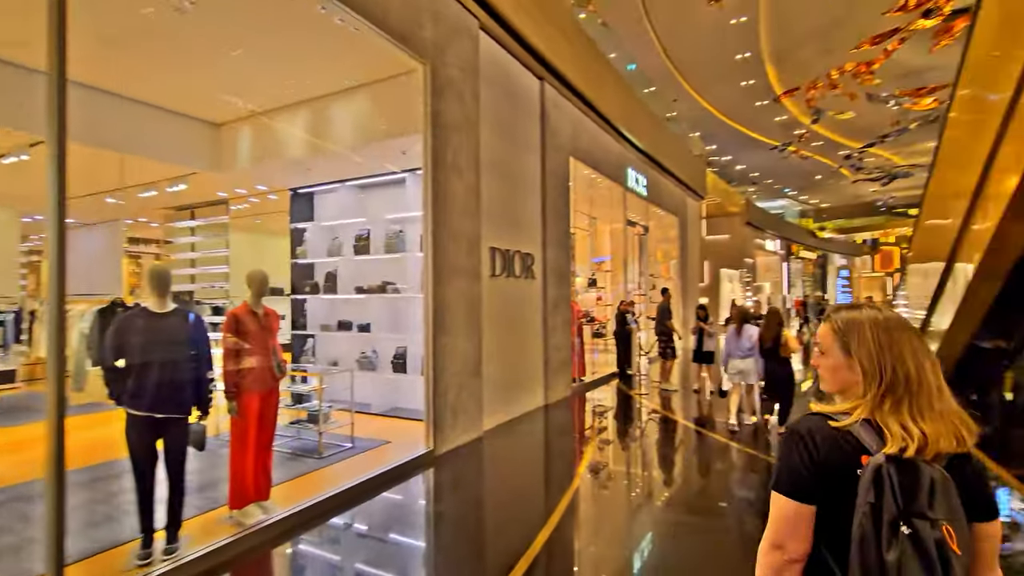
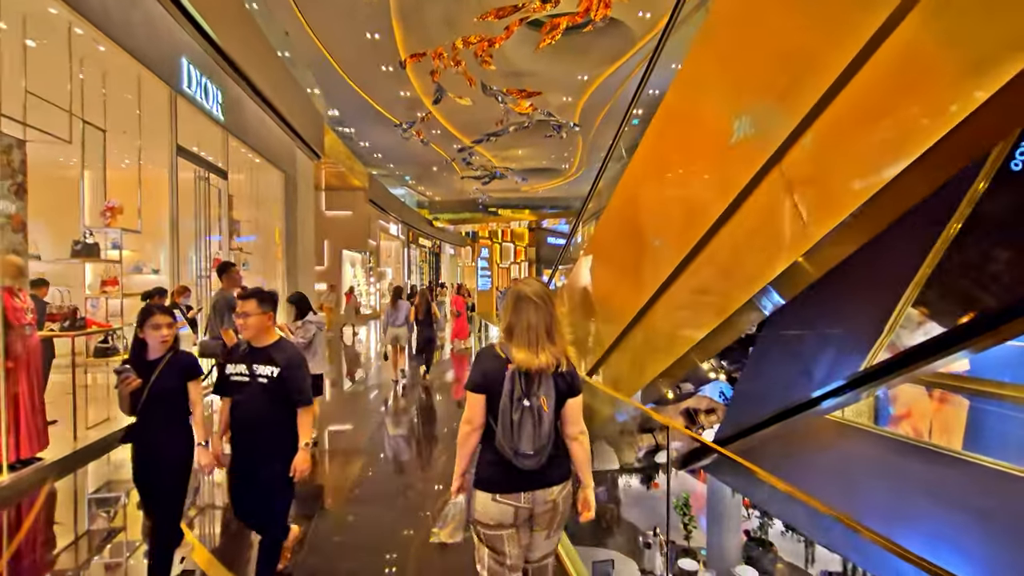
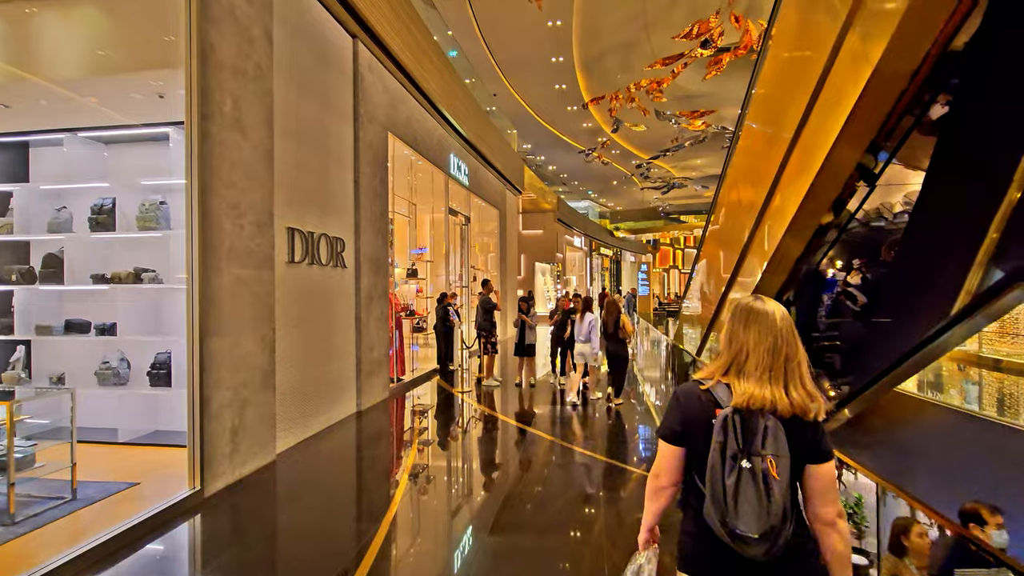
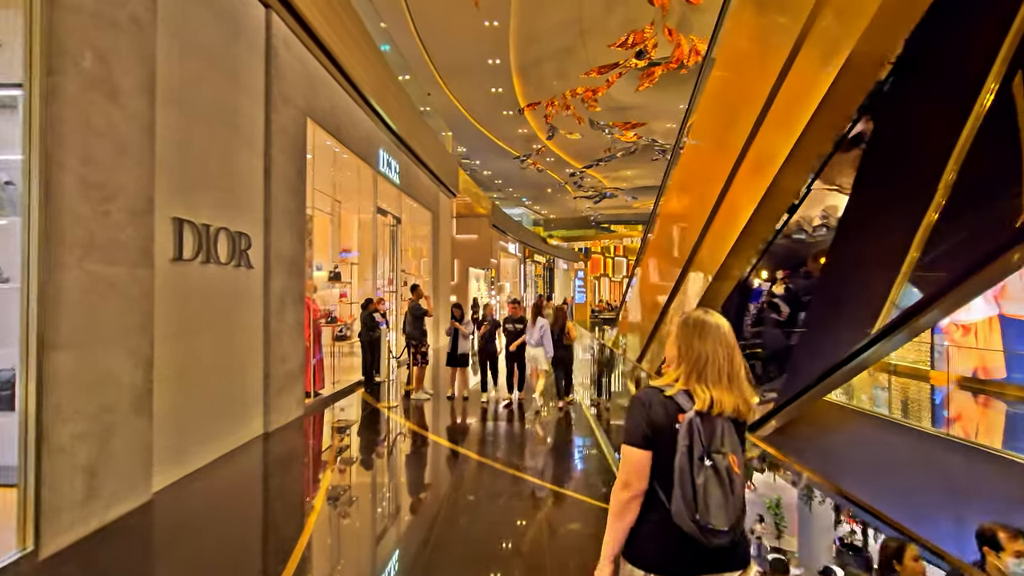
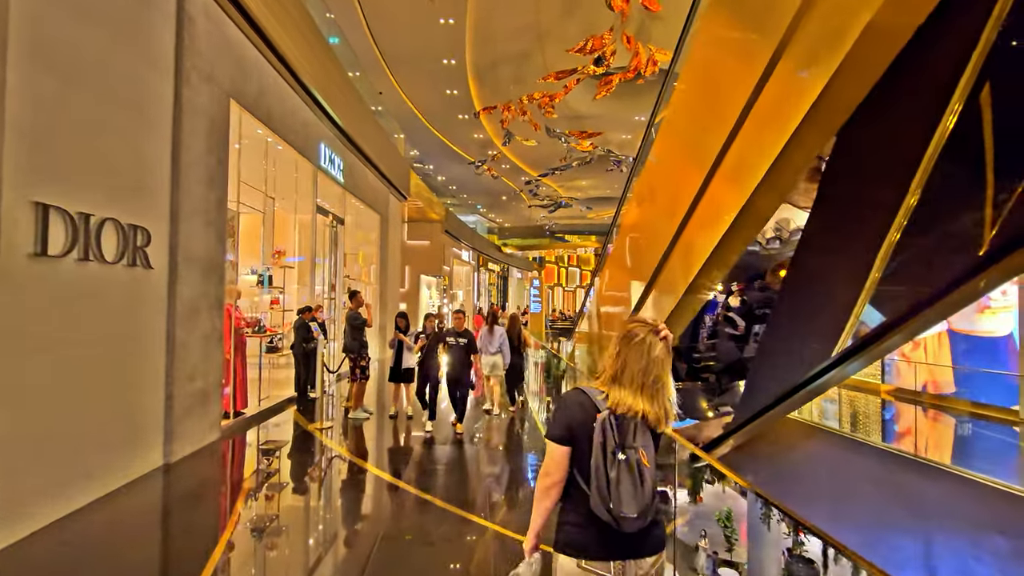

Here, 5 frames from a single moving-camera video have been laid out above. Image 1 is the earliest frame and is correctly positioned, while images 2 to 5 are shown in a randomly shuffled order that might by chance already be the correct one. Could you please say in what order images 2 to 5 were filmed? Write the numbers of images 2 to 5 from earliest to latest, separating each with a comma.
3, 4, 5, 2
